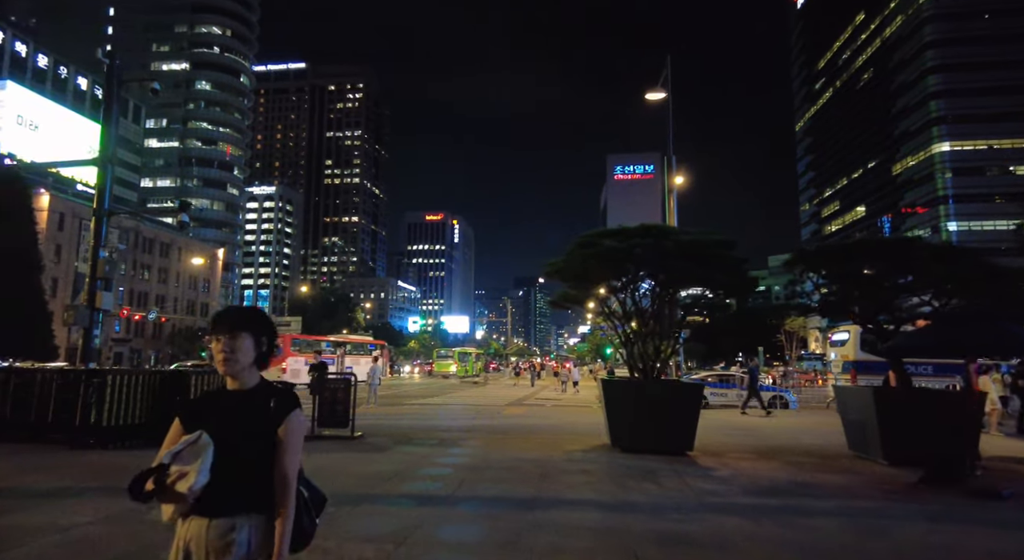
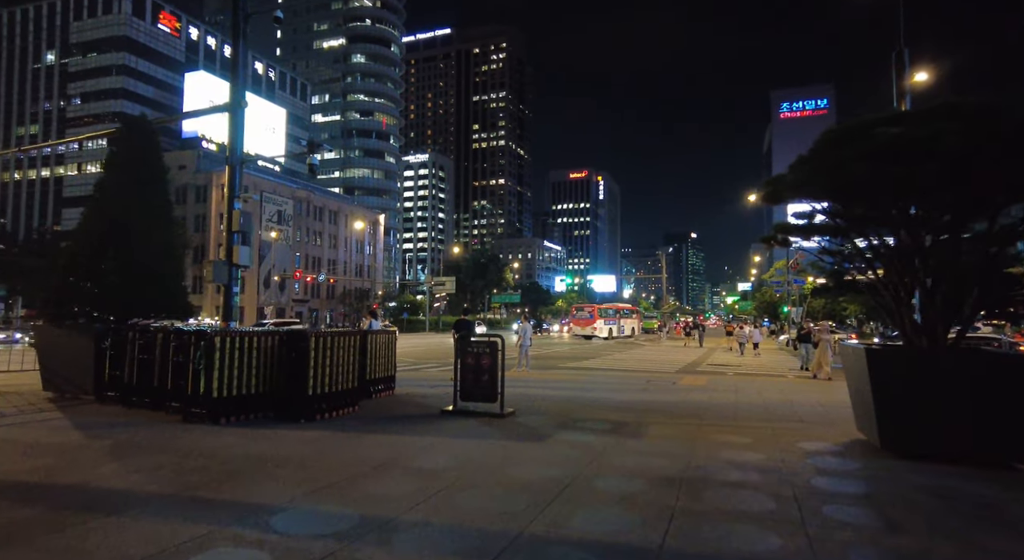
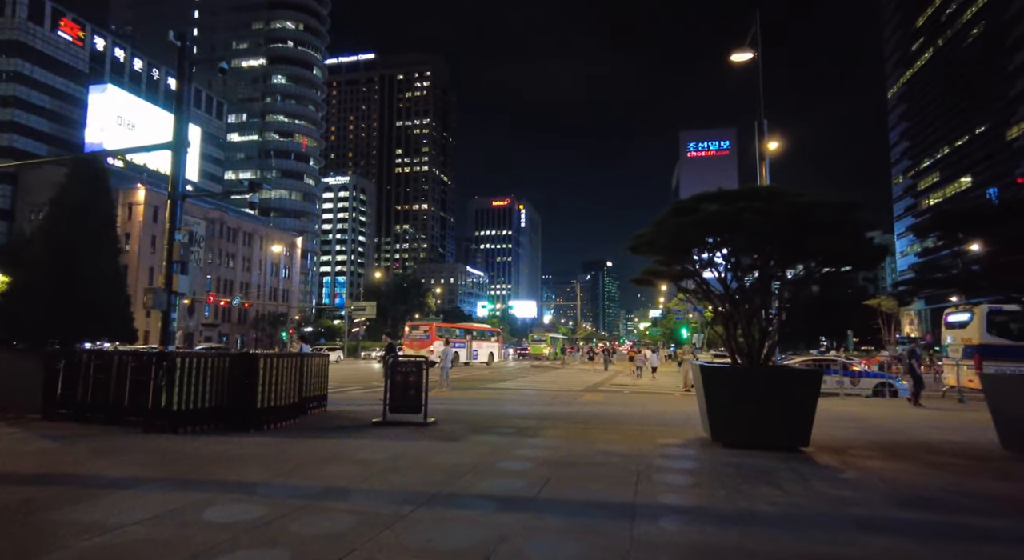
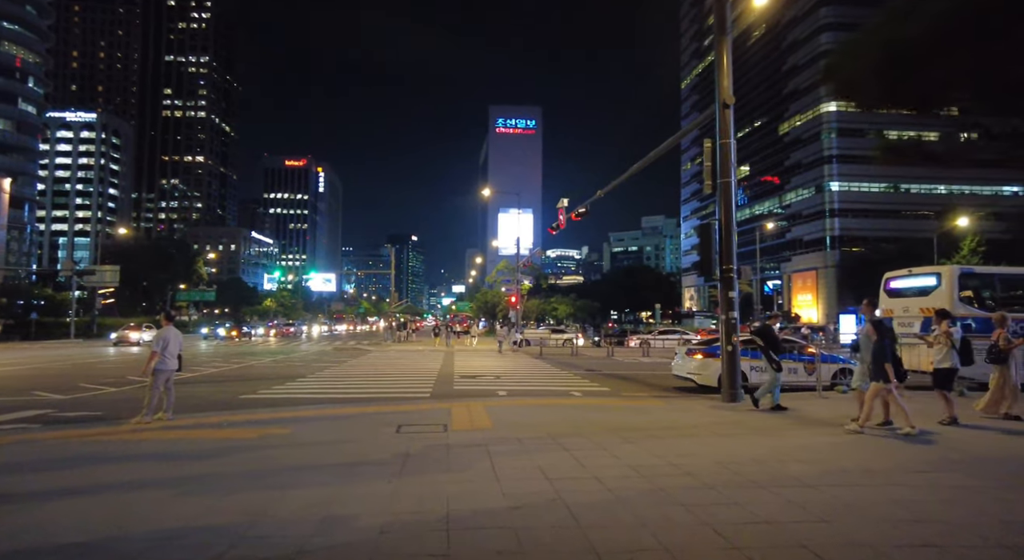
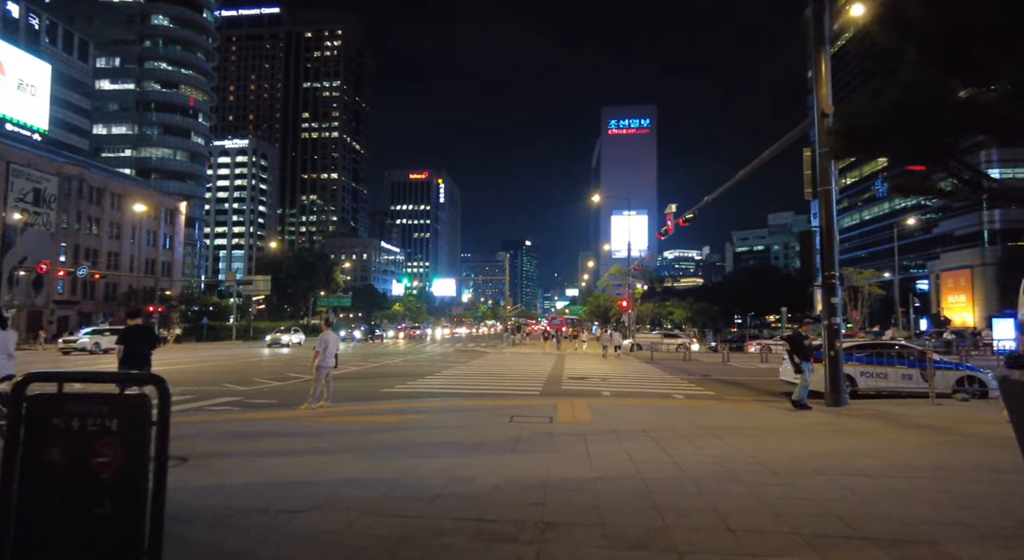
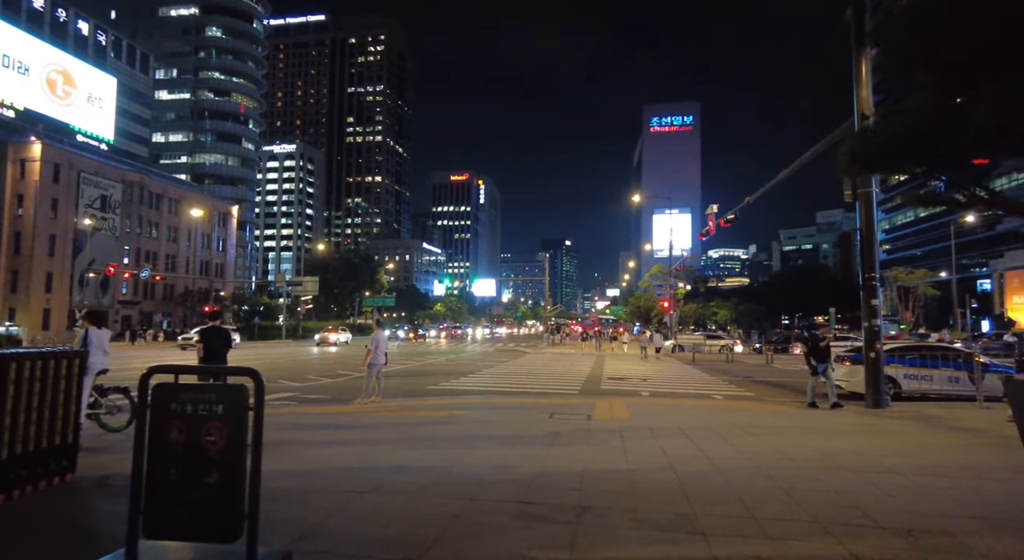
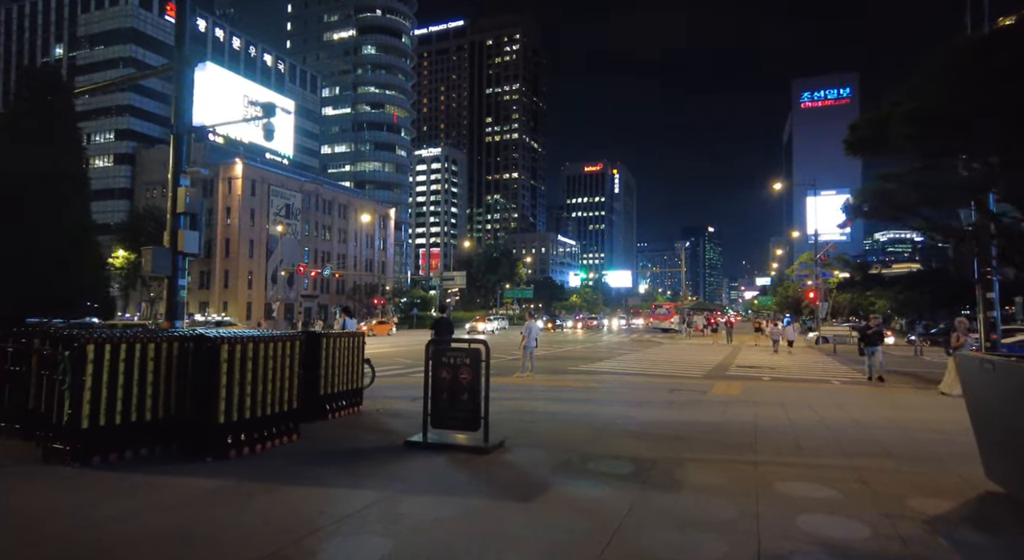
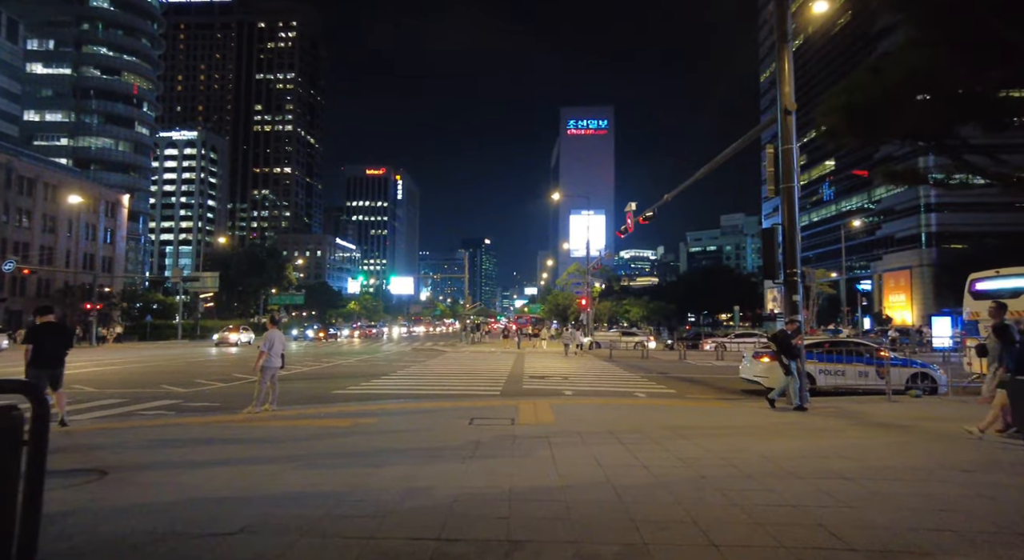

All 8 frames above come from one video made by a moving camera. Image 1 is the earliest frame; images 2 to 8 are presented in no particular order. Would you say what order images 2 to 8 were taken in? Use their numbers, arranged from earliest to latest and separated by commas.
3, 2, 7, 6, 5, 8, 4
